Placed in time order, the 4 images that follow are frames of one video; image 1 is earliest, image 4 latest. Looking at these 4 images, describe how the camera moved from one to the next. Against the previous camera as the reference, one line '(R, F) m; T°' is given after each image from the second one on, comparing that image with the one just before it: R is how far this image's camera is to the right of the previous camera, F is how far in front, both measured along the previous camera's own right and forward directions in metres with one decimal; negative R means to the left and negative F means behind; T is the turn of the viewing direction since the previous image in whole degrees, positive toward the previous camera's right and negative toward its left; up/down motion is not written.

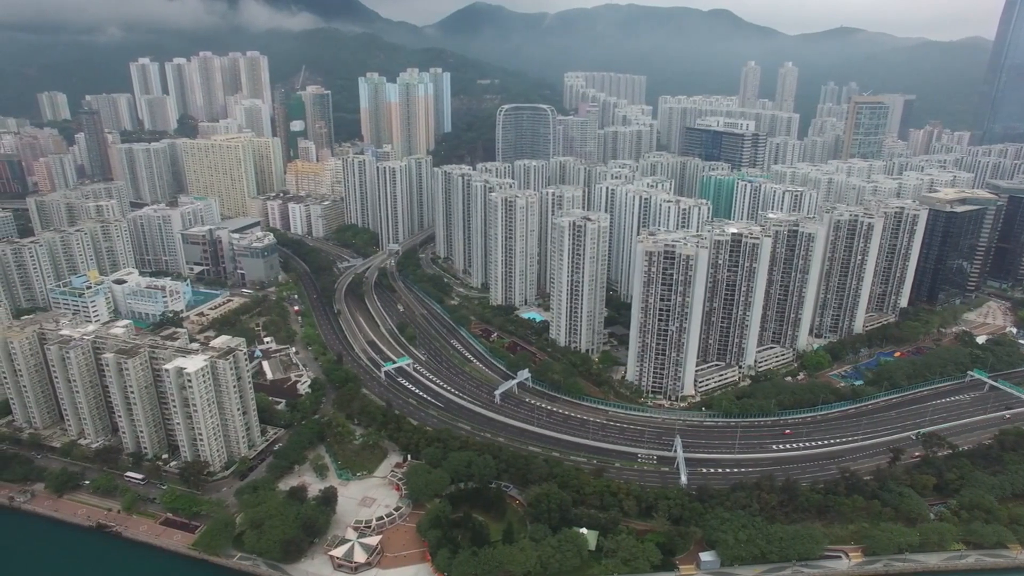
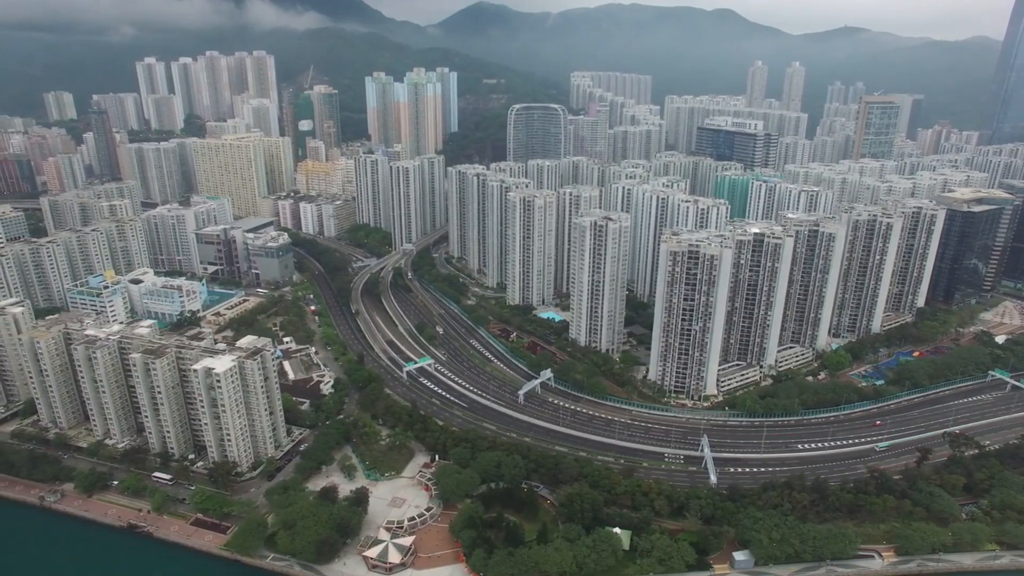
(-1.9, 0.0) m; 0°
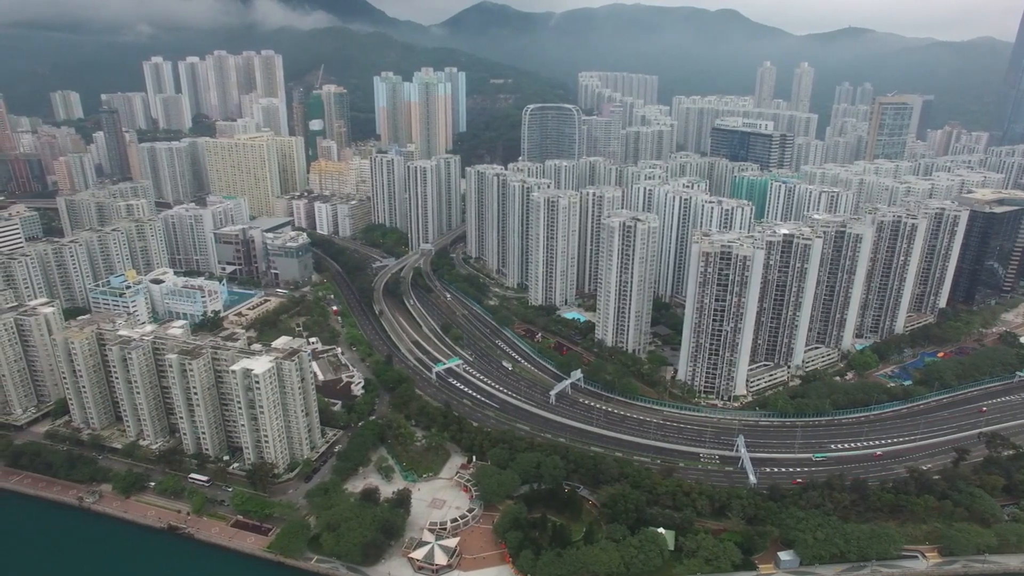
(-2.7, 0.0) m; 0°
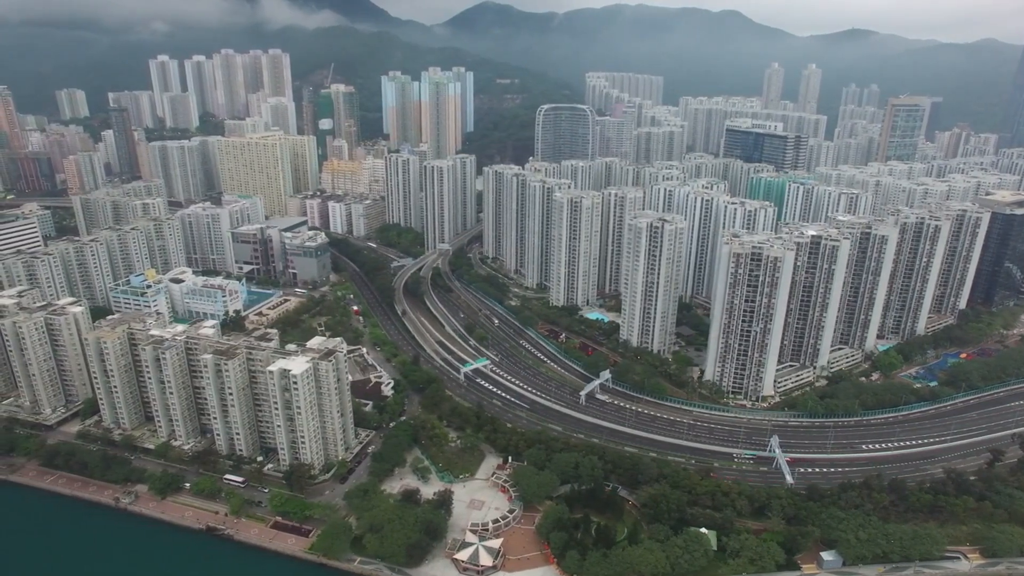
(-2.7, 0.0) m; 0°
